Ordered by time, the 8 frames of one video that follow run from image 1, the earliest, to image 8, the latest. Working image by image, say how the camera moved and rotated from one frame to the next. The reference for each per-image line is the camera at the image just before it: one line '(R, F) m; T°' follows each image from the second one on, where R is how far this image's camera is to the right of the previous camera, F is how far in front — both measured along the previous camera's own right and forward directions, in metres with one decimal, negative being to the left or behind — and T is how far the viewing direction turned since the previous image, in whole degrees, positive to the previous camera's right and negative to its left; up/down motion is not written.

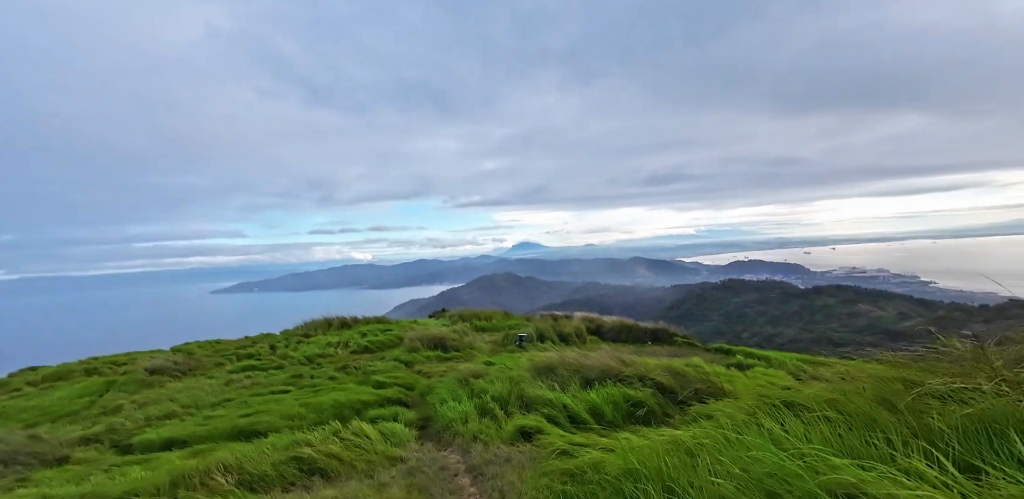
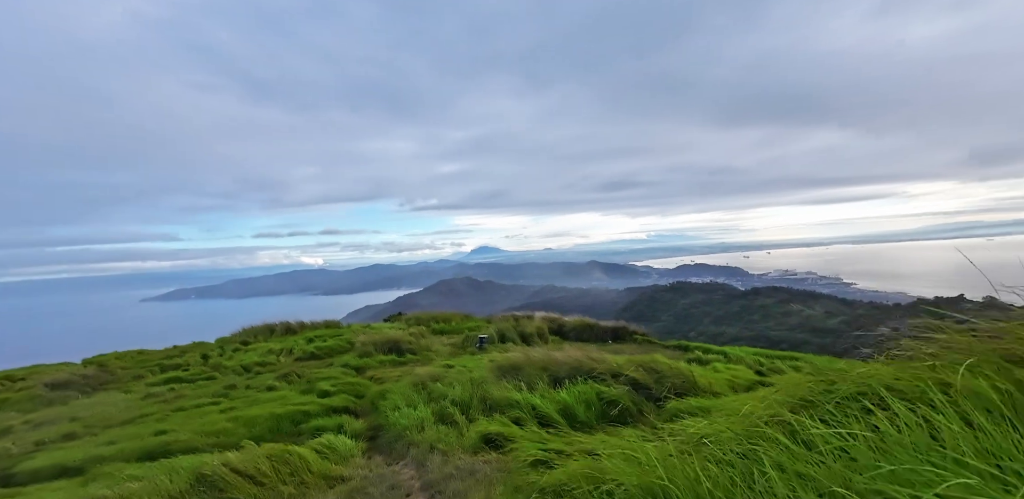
(-0.1, +0.5) m; +5°
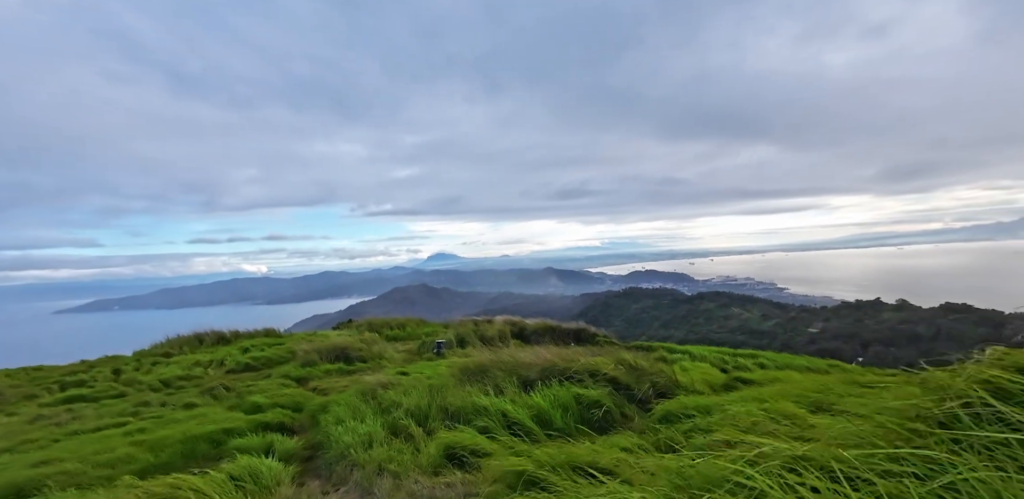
(-0.1, +0.7) m; +6°
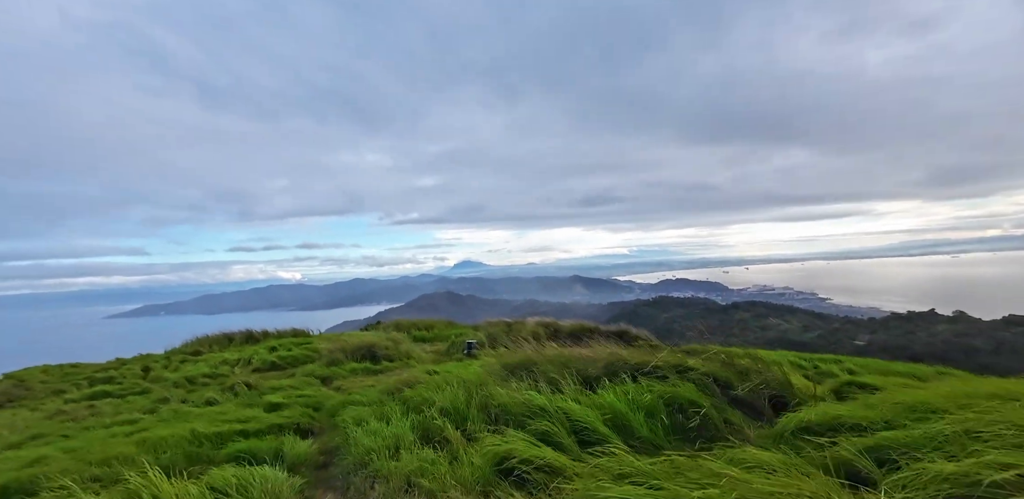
(-0.2, +0.8) m; -3°
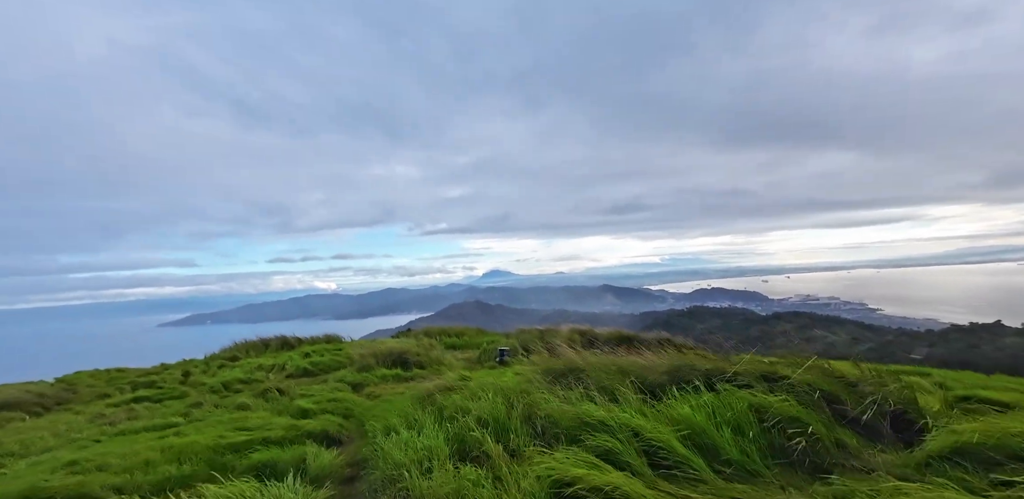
(-0.1, +0.4) m; -4°
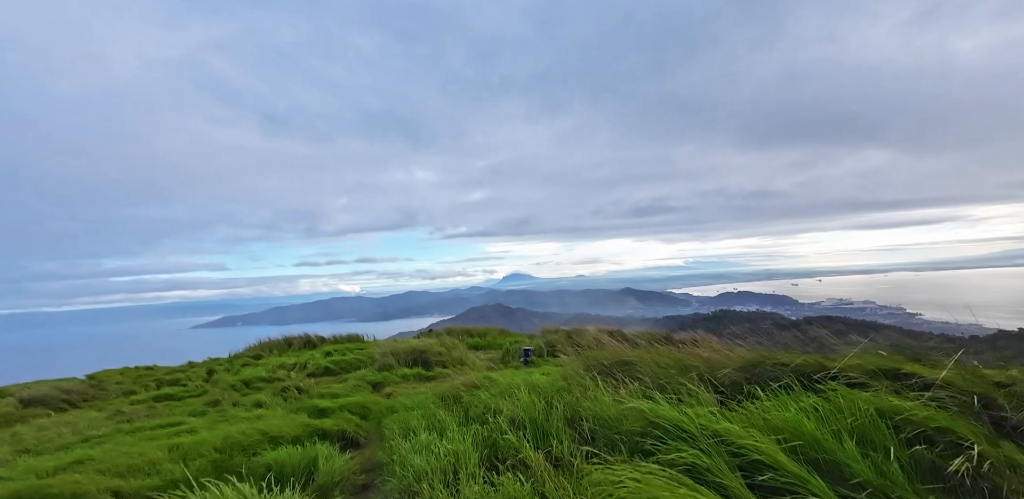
(-0.1, +0.5) m; -3°
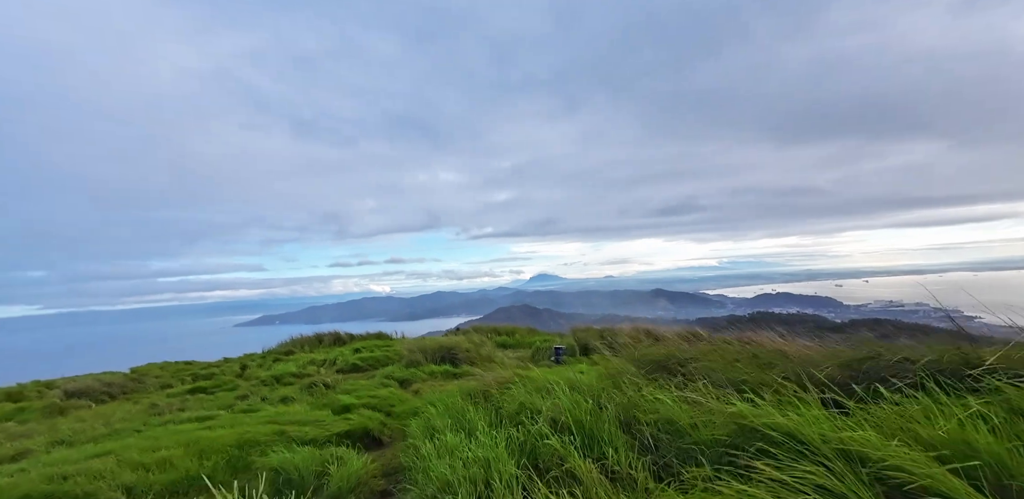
(-0.1, +0.4) m; -3°
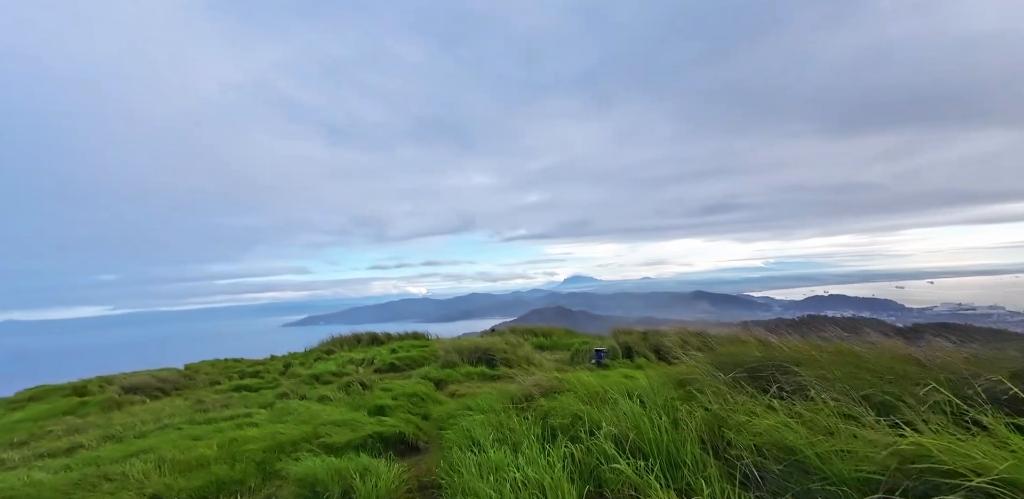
(-0.1, +0.3) m; -4°
